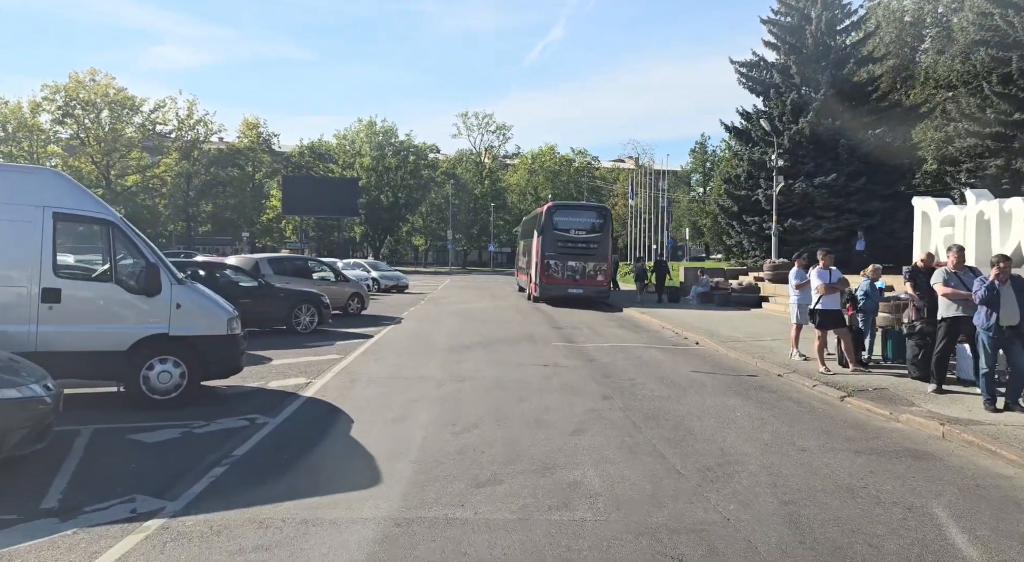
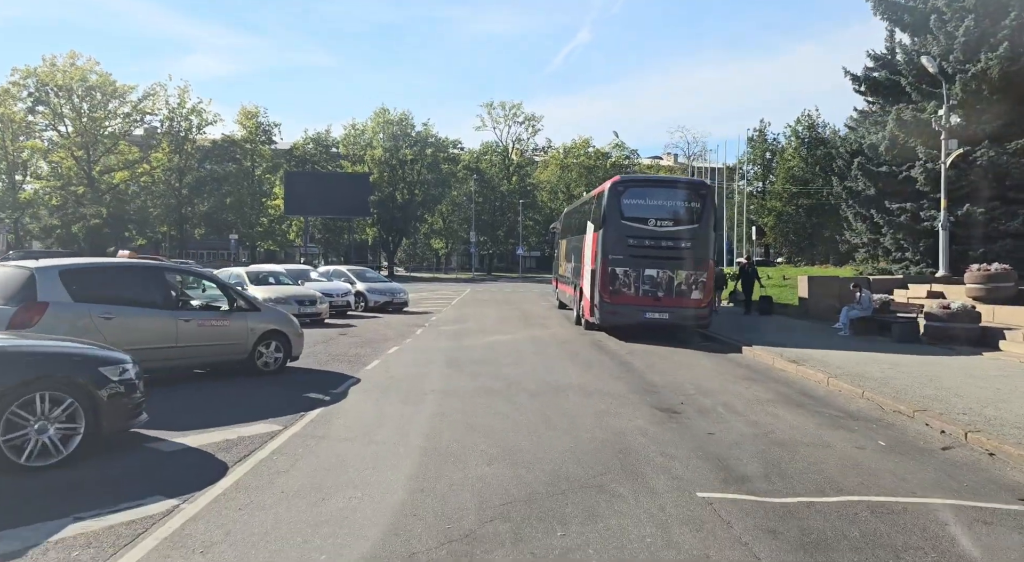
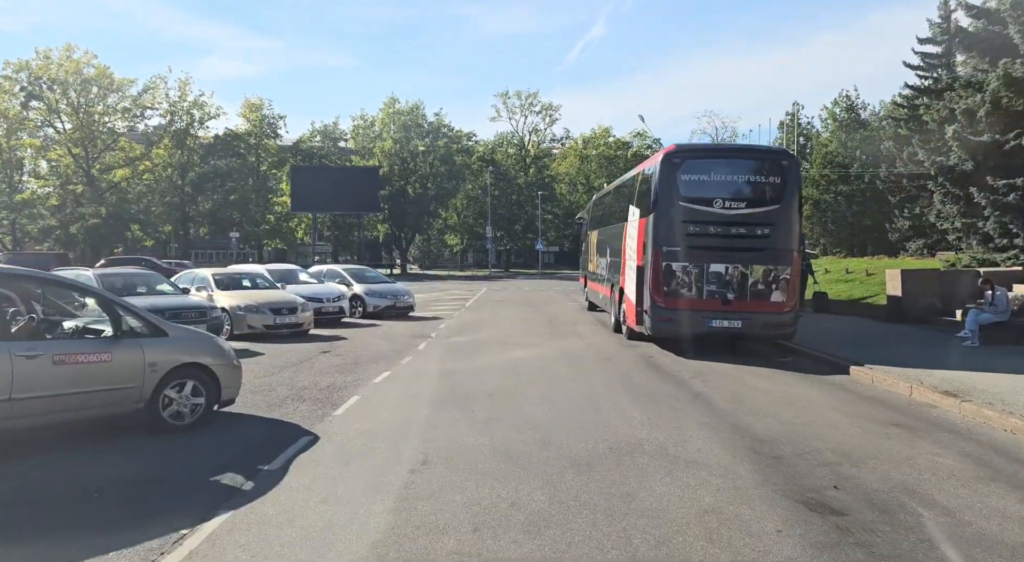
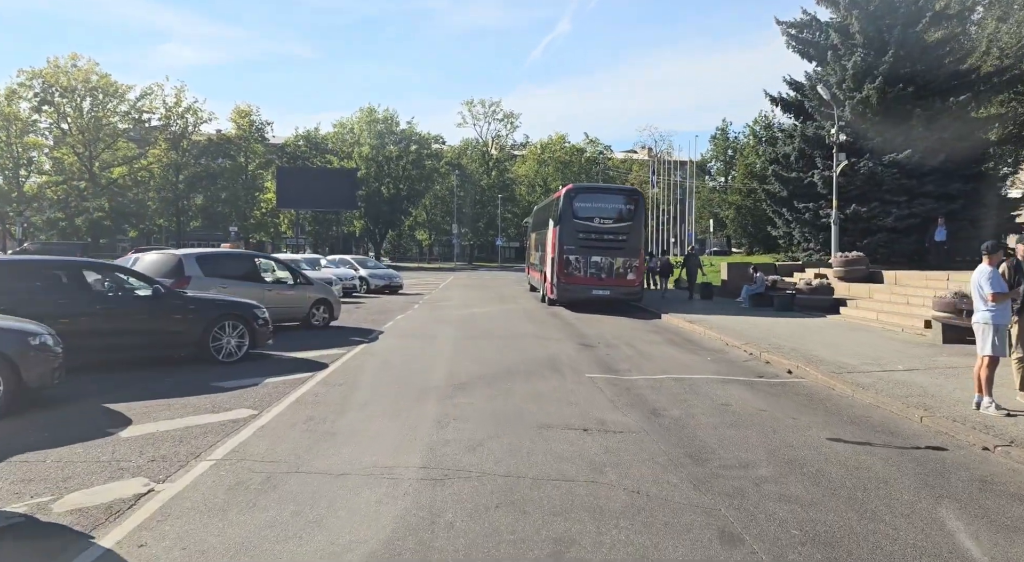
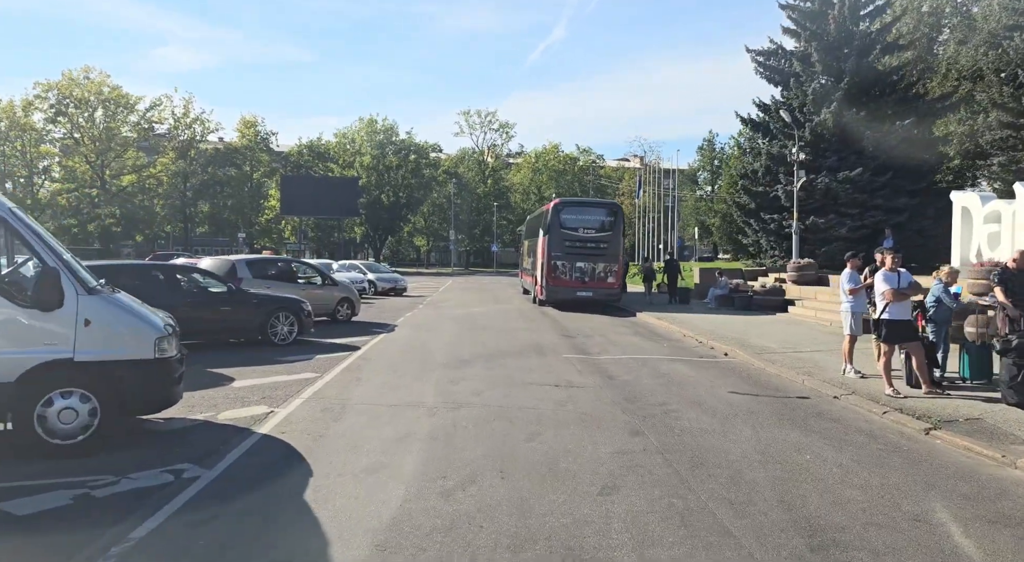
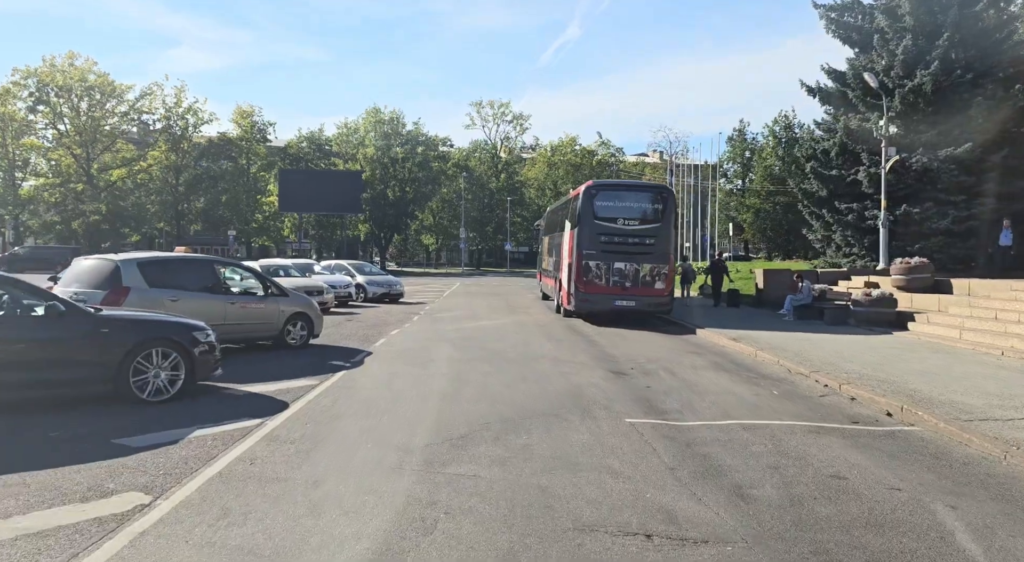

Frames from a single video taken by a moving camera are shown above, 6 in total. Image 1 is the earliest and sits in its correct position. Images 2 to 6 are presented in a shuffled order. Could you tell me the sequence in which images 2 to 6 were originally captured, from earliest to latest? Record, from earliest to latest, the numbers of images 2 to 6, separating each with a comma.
5, 4, 6, 2, 3
